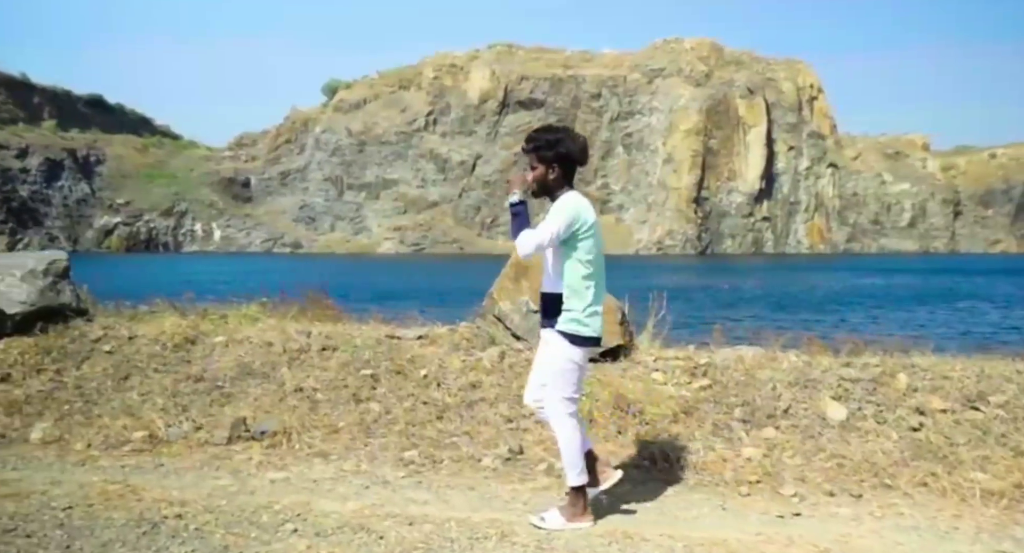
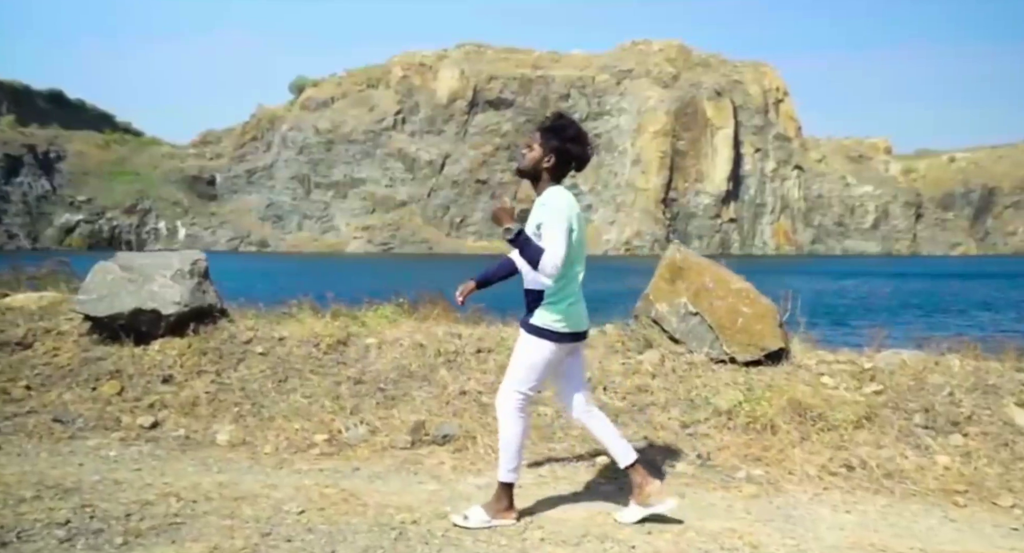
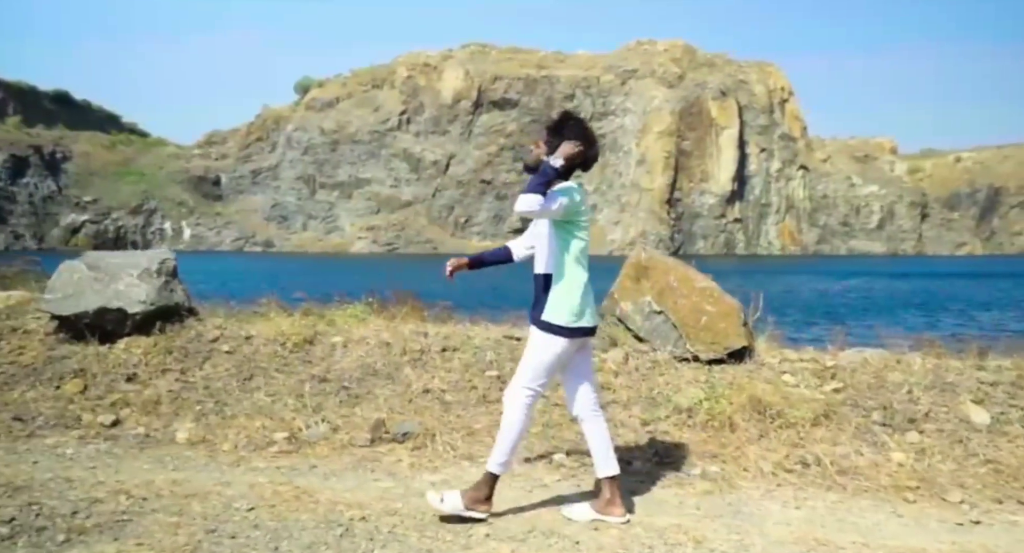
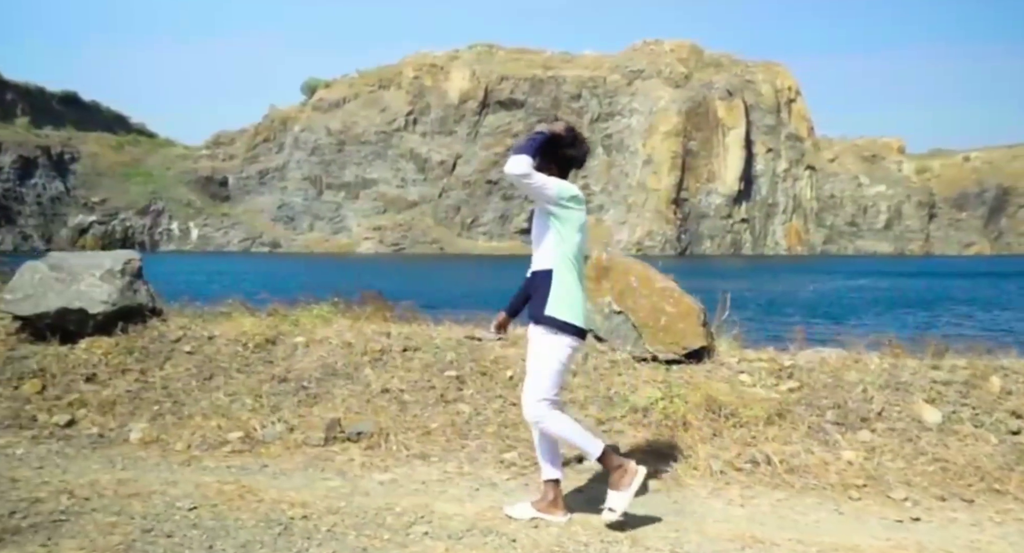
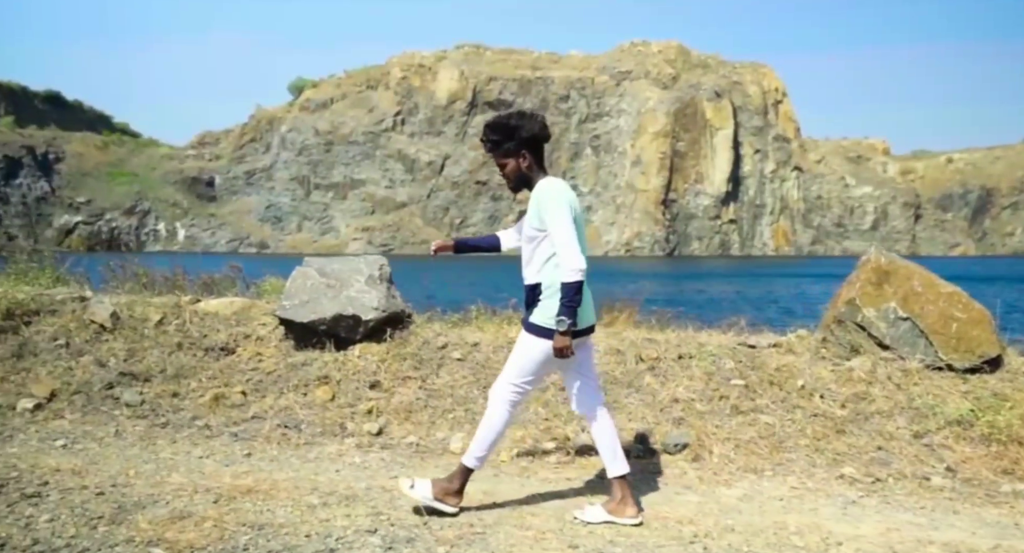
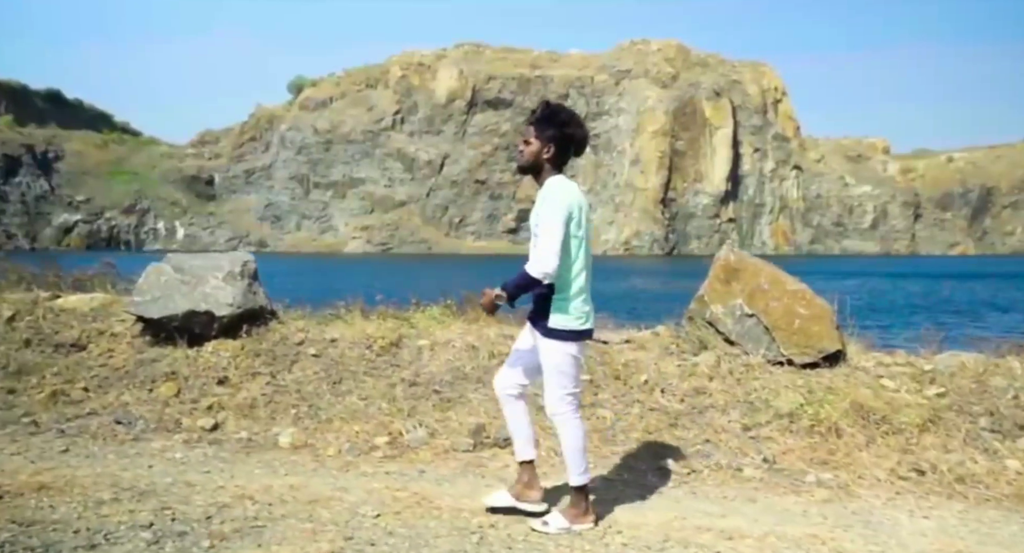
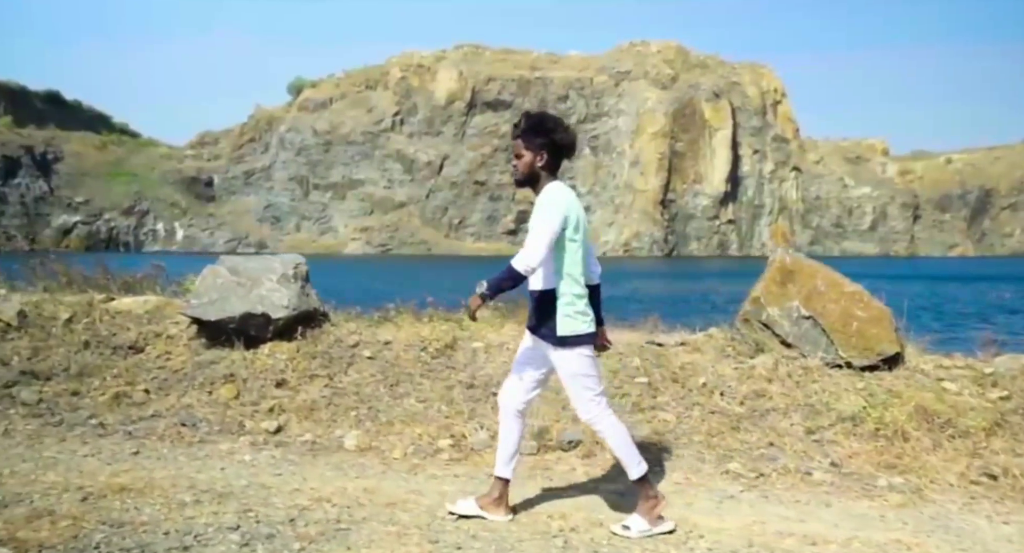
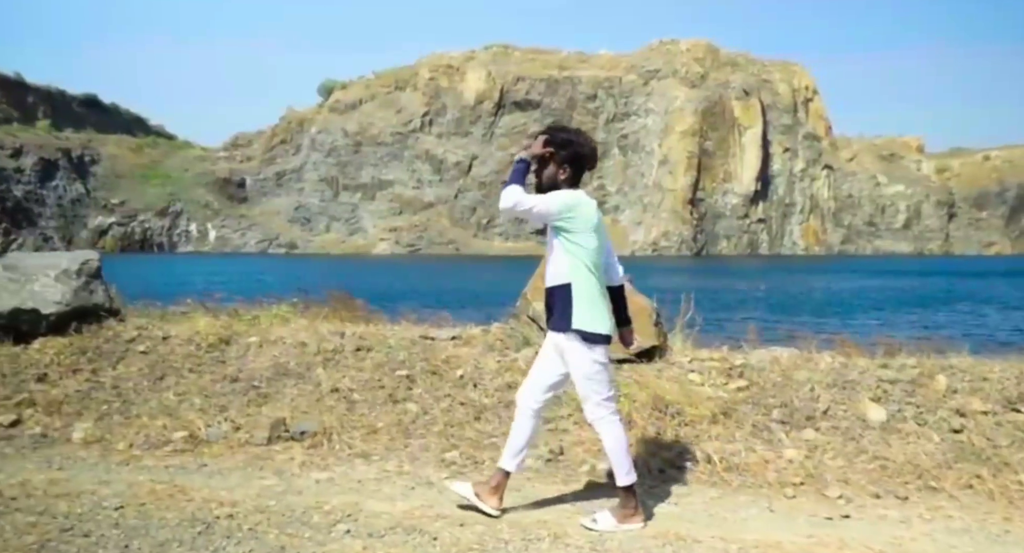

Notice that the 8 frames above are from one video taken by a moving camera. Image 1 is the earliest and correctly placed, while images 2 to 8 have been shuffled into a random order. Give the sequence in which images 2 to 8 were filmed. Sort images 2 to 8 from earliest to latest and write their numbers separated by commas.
8, 4, 3, 2, 6, 7, 5
